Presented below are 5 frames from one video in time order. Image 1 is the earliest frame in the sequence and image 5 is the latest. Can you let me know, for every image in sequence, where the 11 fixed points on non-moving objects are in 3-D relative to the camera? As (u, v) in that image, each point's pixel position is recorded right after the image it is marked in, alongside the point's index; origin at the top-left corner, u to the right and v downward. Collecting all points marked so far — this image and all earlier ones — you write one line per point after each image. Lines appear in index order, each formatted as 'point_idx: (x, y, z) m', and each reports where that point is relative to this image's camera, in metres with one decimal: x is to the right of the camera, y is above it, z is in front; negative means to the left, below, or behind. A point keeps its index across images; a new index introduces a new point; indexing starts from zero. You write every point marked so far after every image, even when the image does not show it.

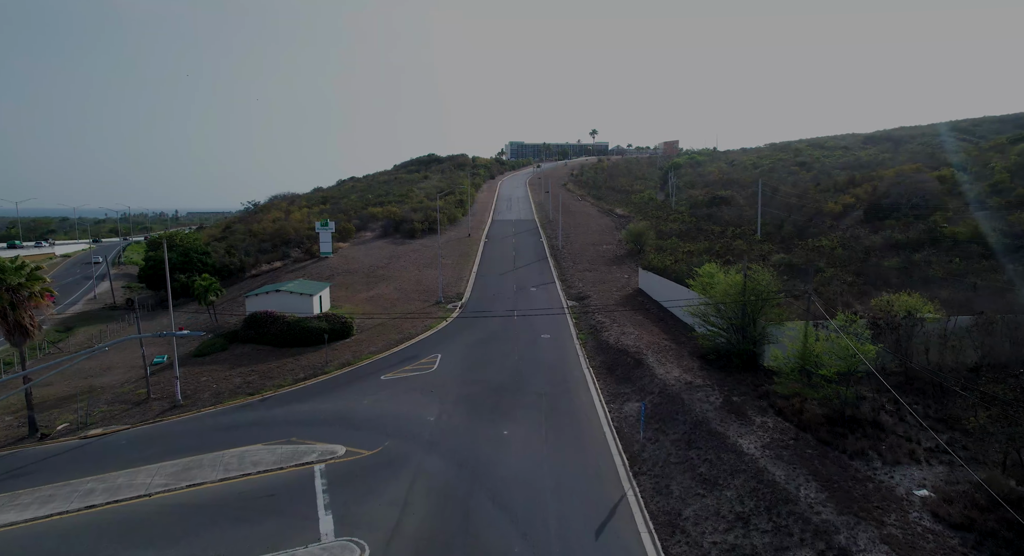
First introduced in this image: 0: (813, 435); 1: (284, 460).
0: (+9.3, -4.8, +17.1) m
1: (-8.0, -6.4, +19.6) m
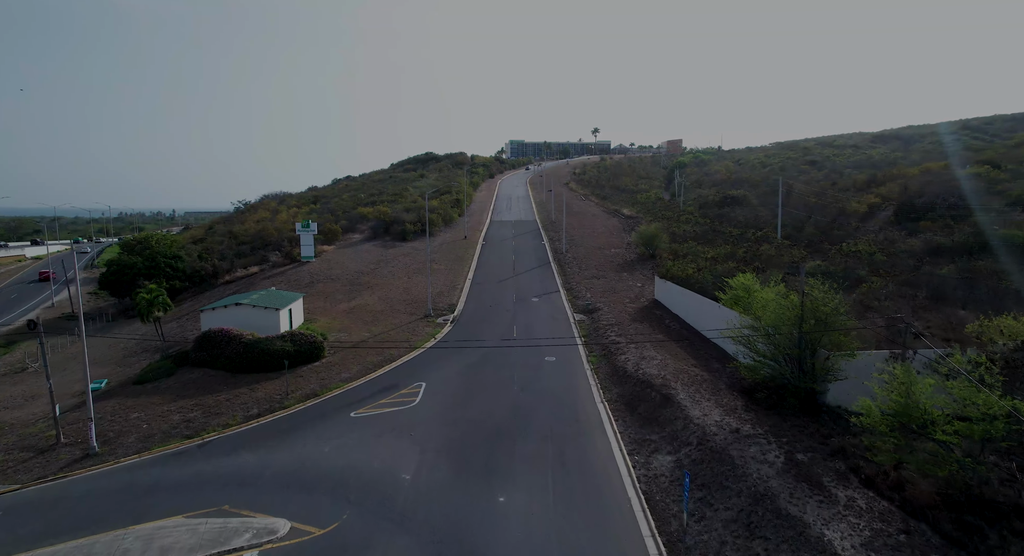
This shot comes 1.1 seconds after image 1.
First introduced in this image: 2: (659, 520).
0: (+9.2, -5.4, +12.3) m
1: (-8.1, -7.0, +14.7) m
2: (+4.0, -6.6, +15.2) m
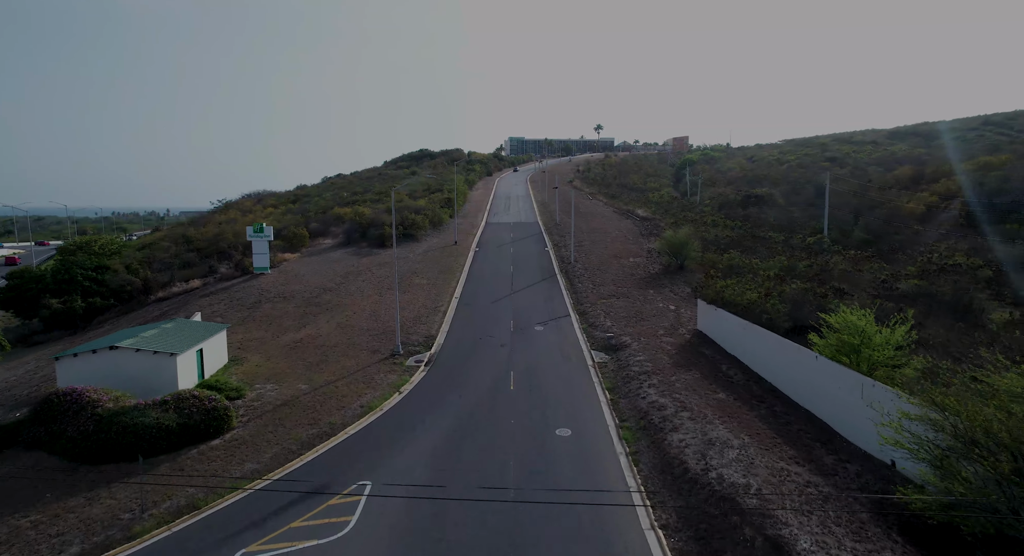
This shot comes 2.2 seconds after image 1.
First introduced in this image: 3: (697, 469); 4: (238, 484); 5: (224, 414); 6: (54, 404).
0: (+9.1, -6.7, +3.2) m
1: (-8.3, -8.2, +5.6) m
2: (+3.8, -7.8, +6.1) m
3: (+5.1, -5.2, +15.4) m
4: (-8.0, -6.0, +16.1) m
5: (-9.6, -4.5, +18.5) m
6: (-15.1, -4.1, +18.5) m
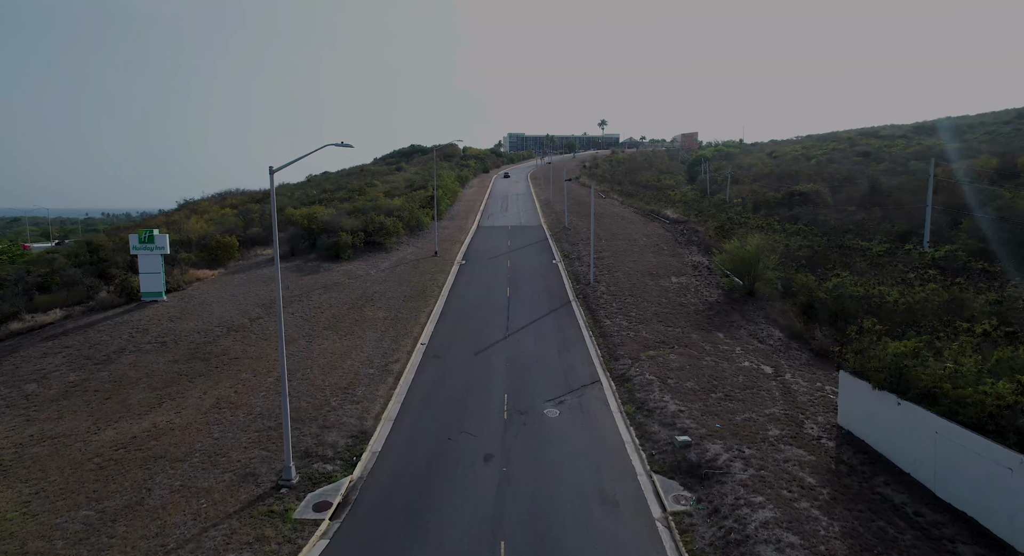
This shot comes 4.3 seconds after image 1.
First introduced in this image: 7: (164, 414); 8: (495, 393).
0: (+8.9, -8.2, -9.4) m
1: (-8.5, -9.8, -7.0) m
2: (+3.6, -9.3, -6.5) m
3: (+4.9, -6.7, +2.8) m
4: (-8.2, -7.5, +3.5) m
5: (-9.8, -6.1, +5.9) m
6: (-15.3, -5.6, +5.9) m
7: (-11.3, -4.4, +18.1) m
8: (-0.6, -4.1, +20.0) m
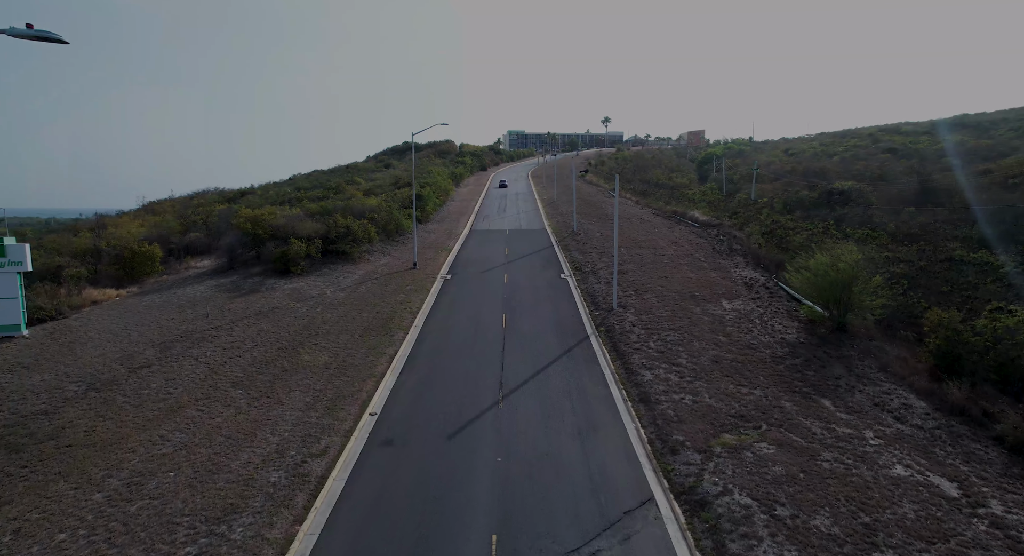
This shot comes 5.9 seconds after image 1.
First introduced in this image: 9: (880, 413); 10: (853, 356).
0: (+8.7, -9.2, -18.0) m
1: (-8.6, -10.8, -15.5) m
2: (+3.5, -10.4, -15.0) m
3: (+4.8, -7.8, -5.7) m
4: (-8.4, -8.5, -5.0) m
5: (-9.9, -7.1, -2.6) m
6: (-15.5, -6.7, -2.7) m
7: (-11.4, -5.4, +9.5) m
8: (-0.8, -5.2, +11.4) m
9: (+9.9, -3.4, +14.8) m
10: (+11.4, -2.4, +18.9) m
